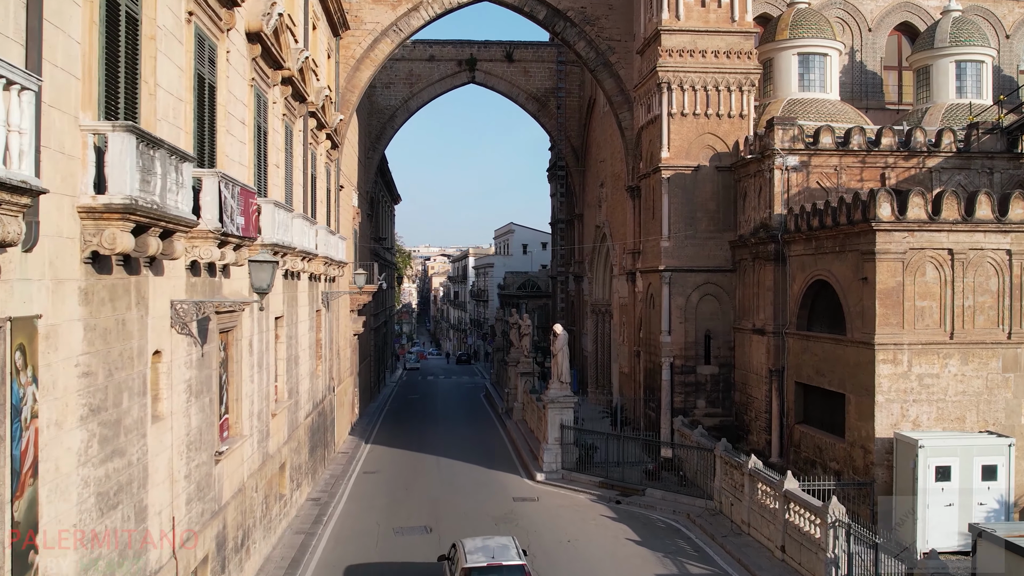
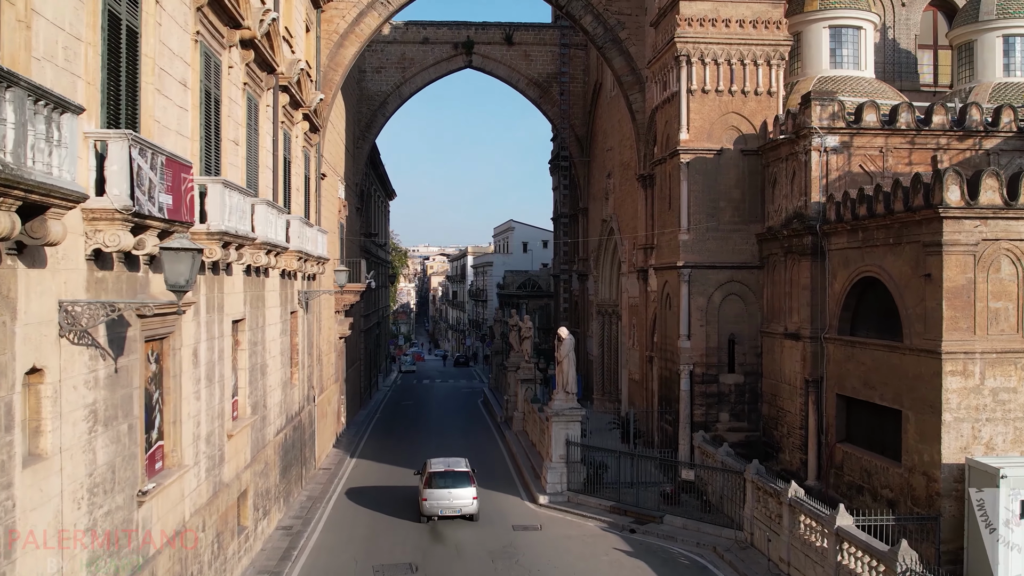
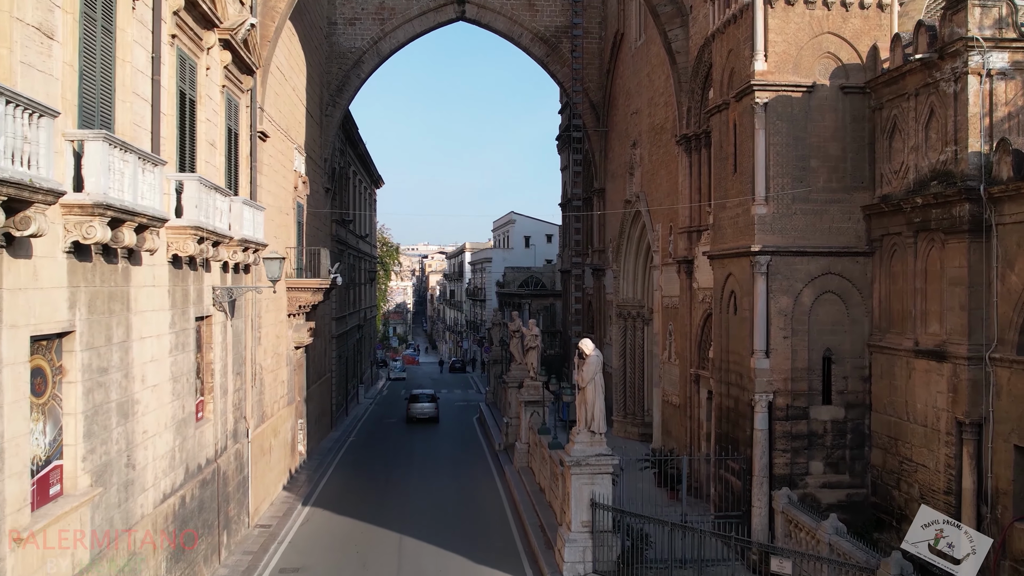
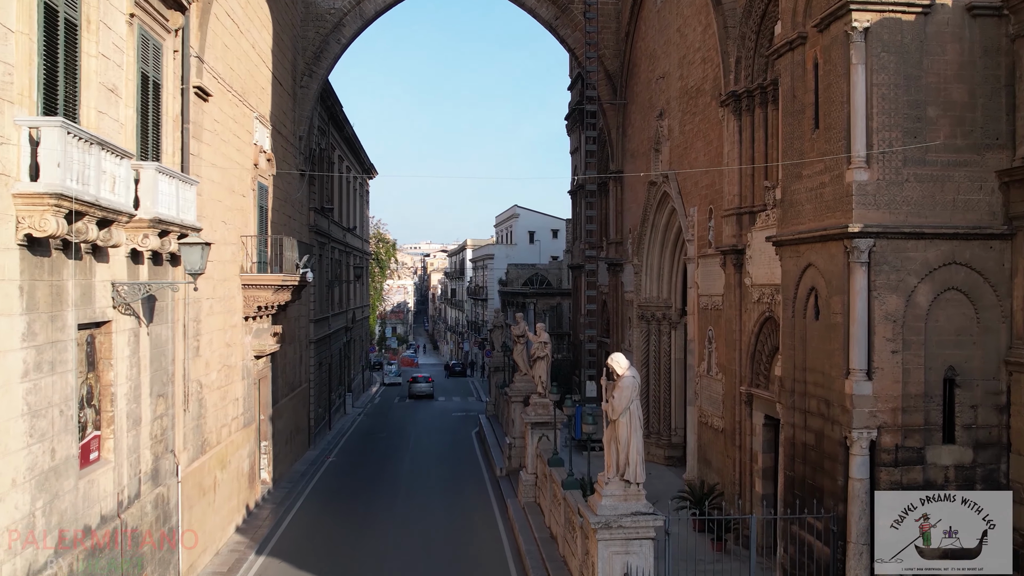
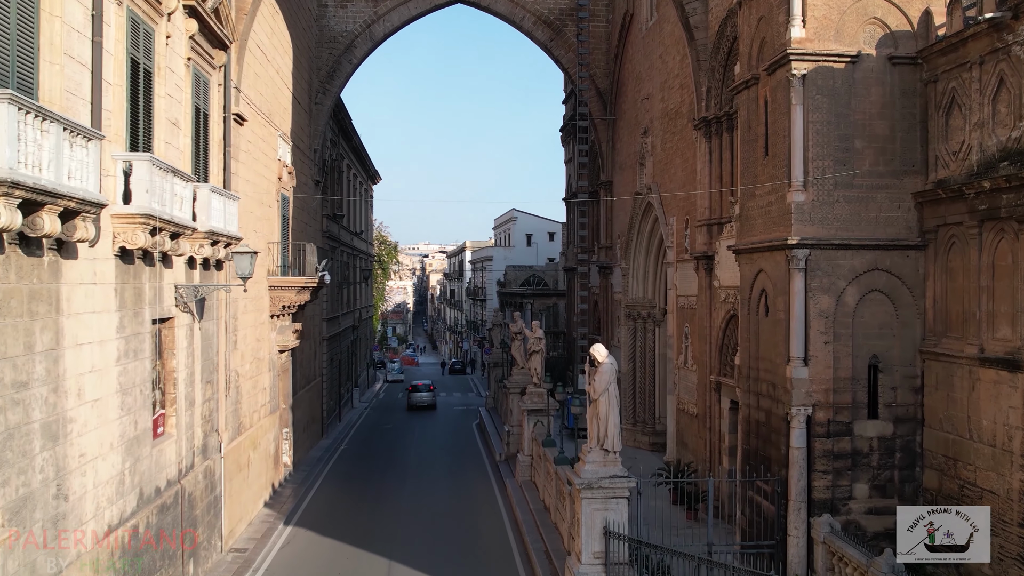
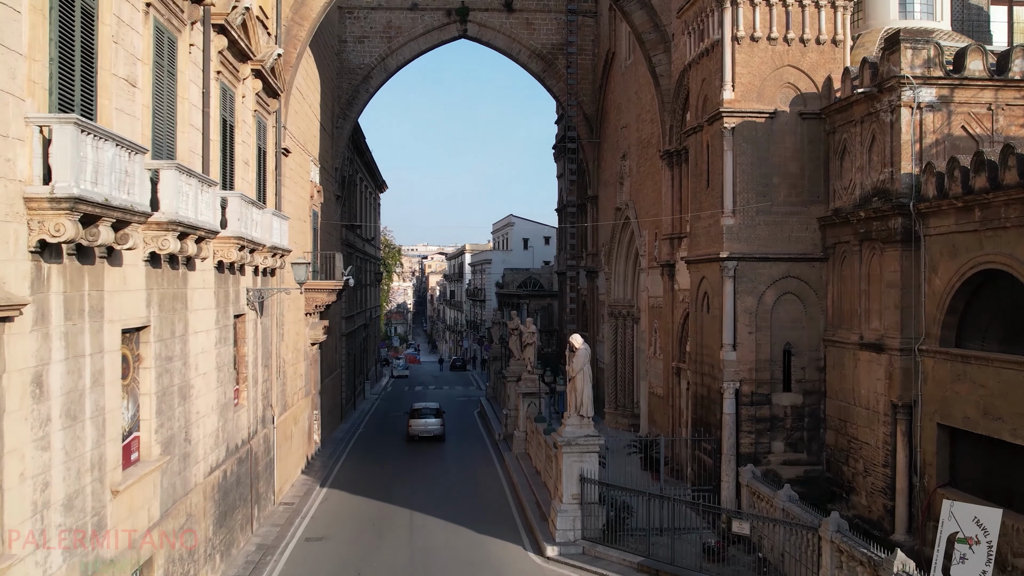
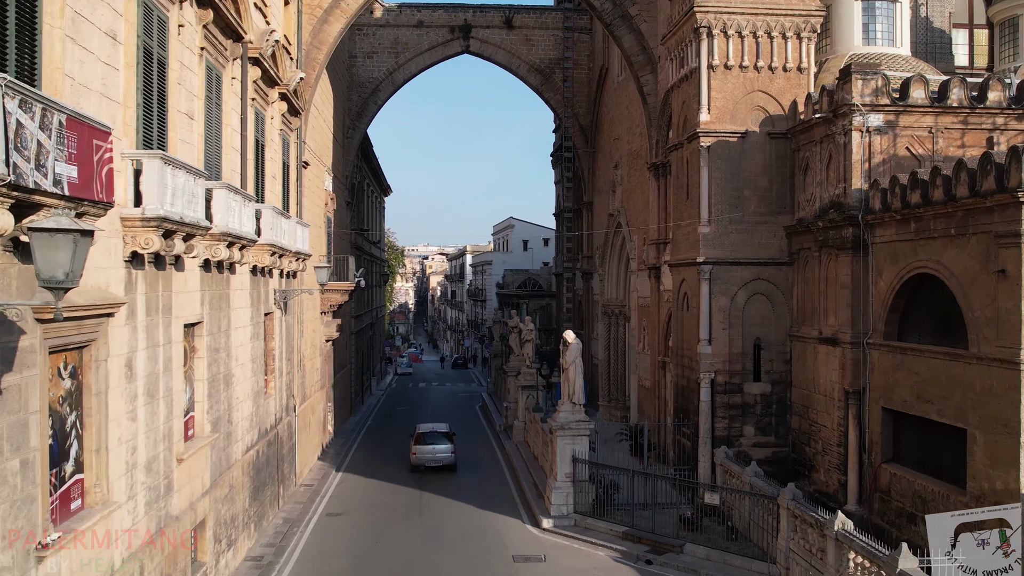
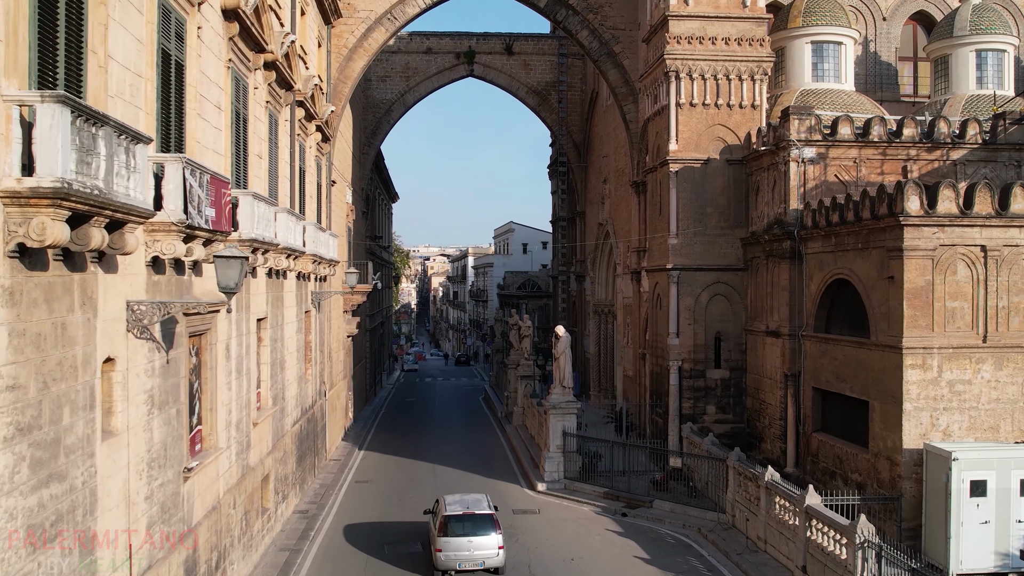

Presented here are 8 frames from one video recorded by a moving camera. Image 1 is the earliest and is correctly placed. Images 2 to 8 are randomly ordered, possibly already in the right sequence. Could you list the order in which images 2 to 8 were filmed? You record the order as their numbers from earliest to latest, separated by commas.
8, 2, 7, 6, 3, 5, 4
